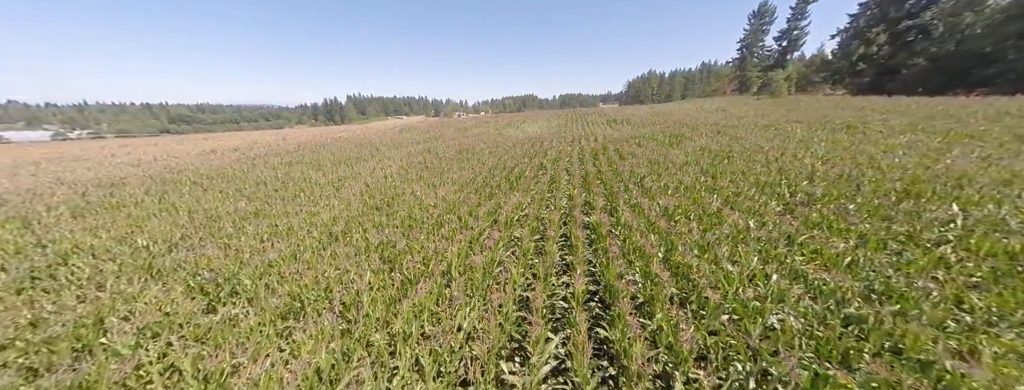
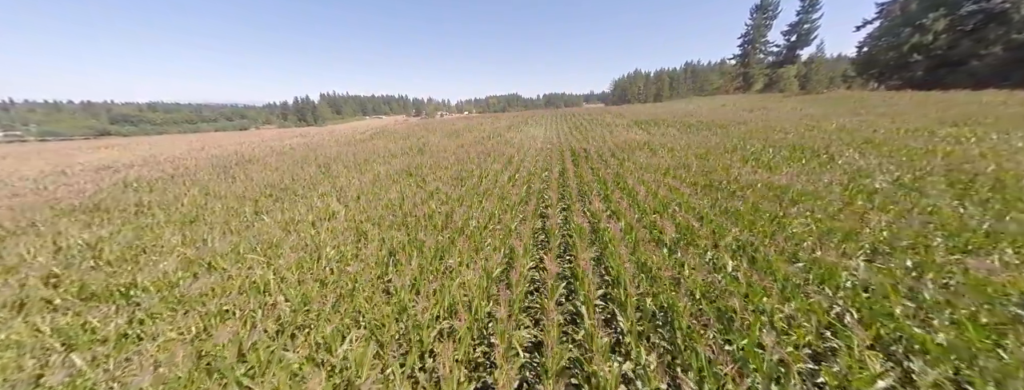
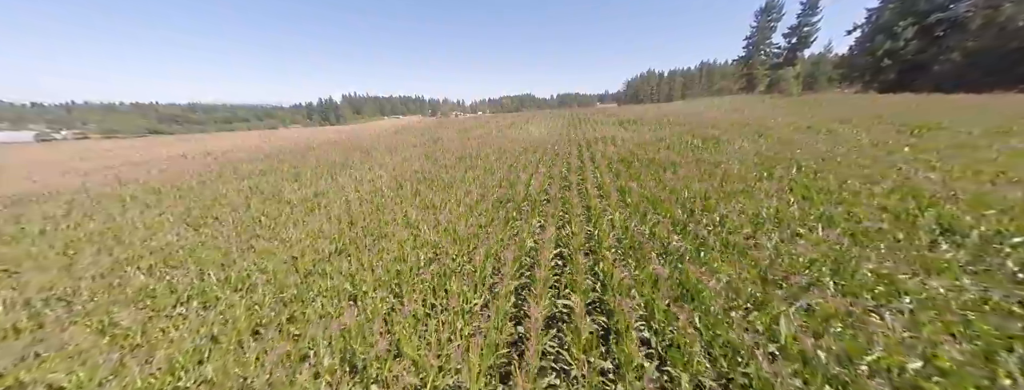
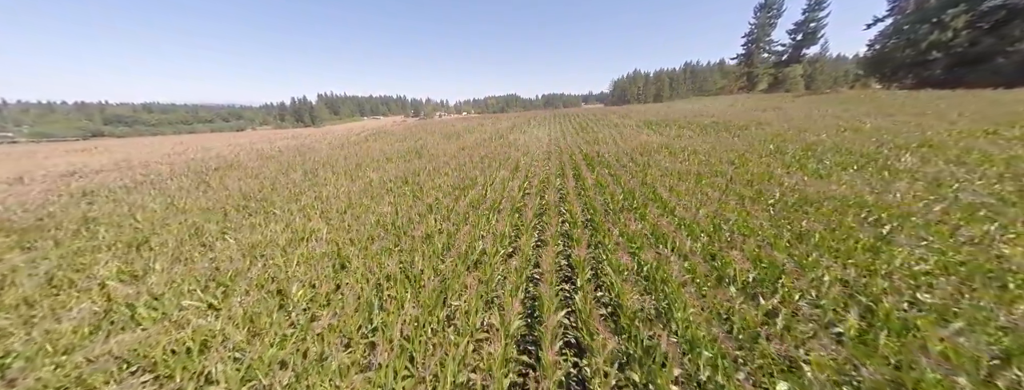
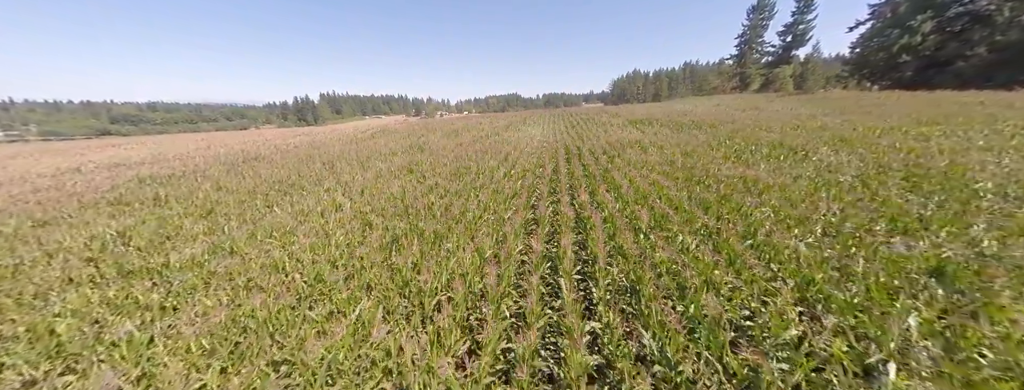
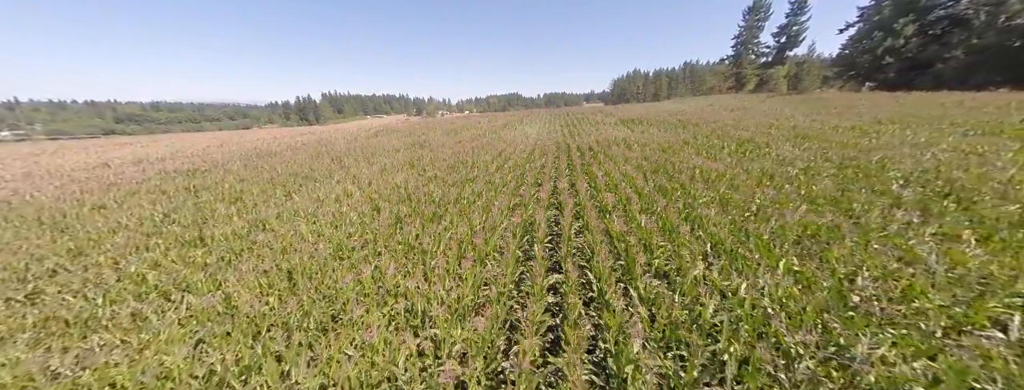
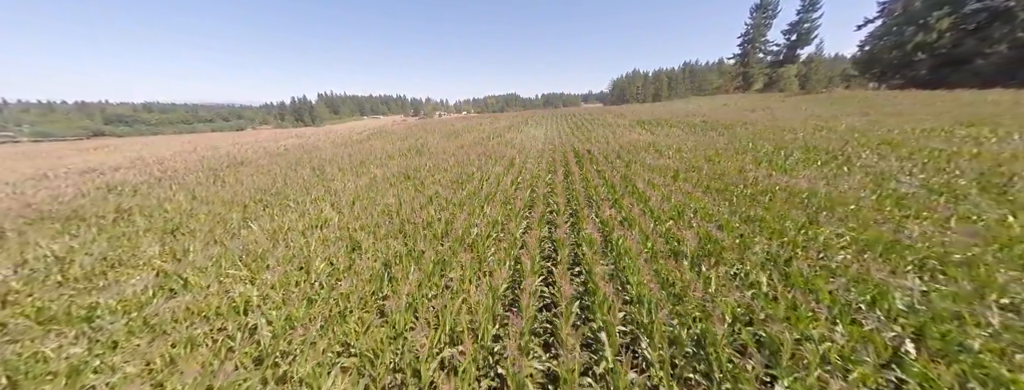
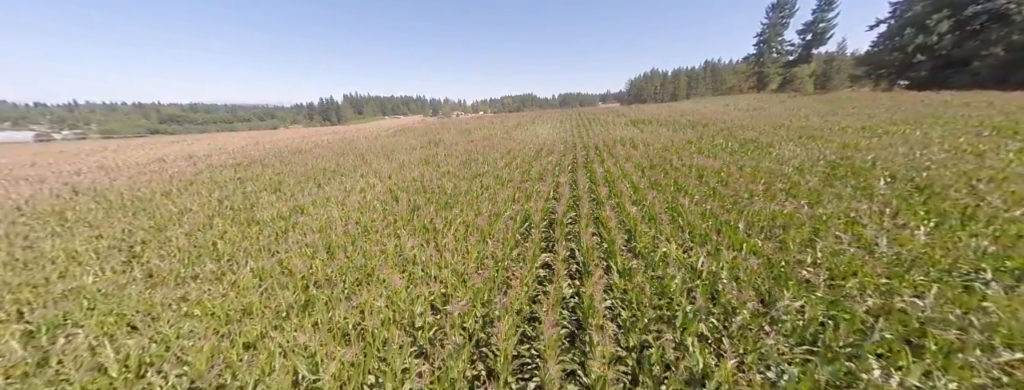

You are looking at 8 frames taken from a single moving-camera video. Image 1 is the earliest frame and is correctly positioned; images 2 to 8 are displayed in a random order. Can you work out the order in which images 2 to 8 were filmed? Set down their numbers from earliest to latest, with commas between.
3, 8, 6, 5, 2, 7, 4
